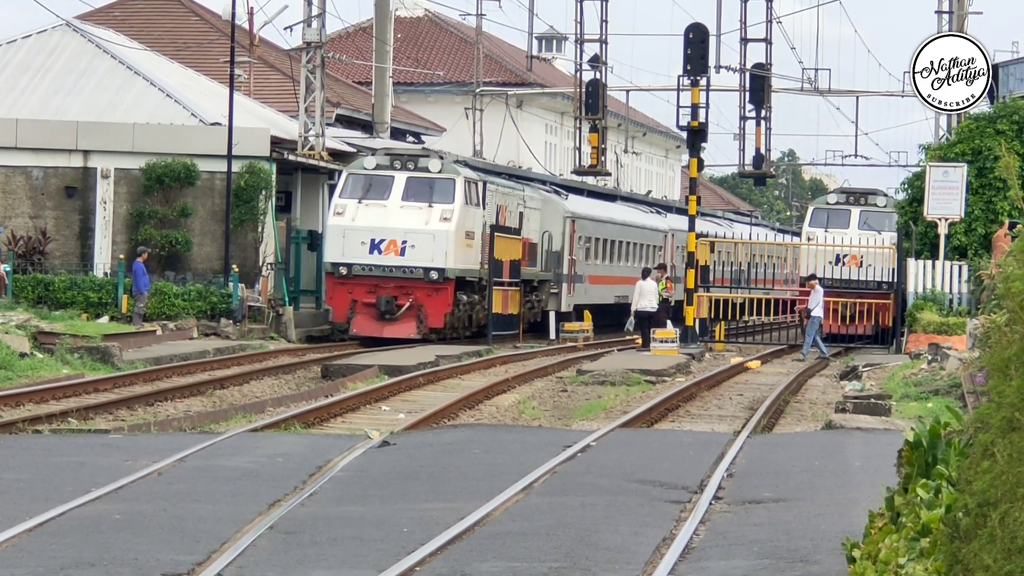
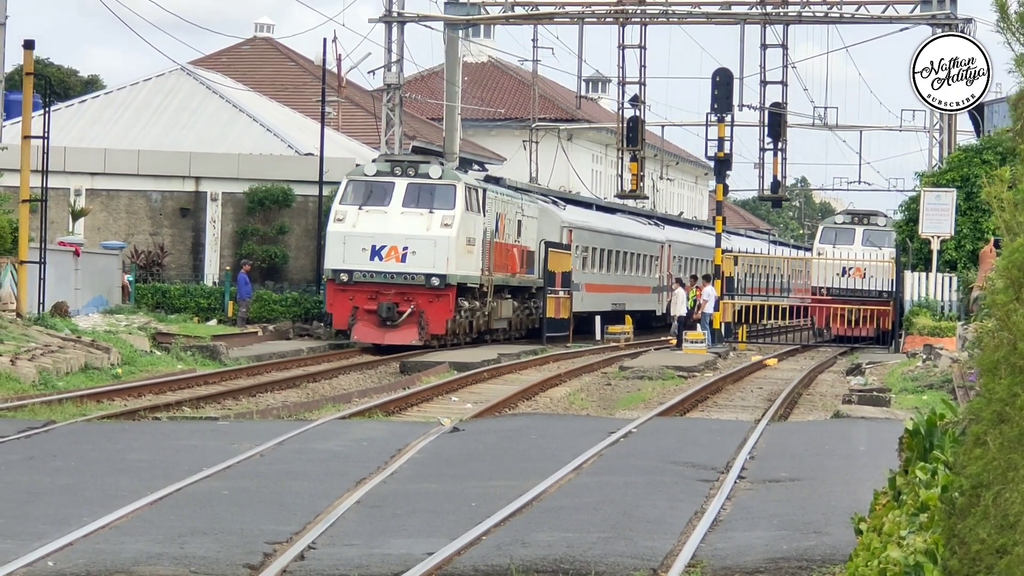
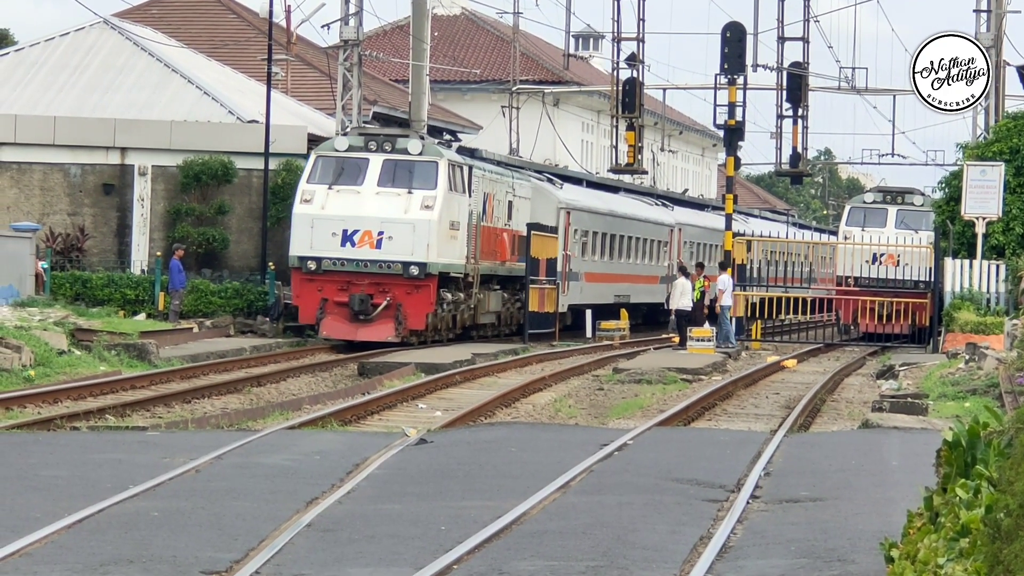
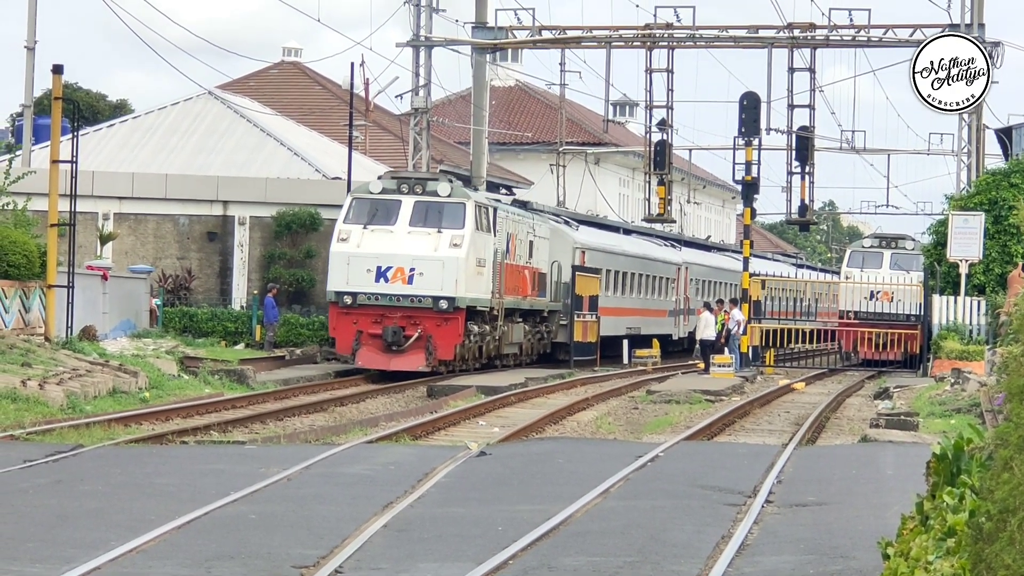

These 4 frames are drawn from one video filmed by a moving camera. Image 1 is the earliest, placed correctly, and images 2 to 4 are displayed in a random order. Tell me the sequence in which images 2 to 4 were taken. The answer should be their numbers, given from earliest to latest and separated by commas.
3, 2, 4
